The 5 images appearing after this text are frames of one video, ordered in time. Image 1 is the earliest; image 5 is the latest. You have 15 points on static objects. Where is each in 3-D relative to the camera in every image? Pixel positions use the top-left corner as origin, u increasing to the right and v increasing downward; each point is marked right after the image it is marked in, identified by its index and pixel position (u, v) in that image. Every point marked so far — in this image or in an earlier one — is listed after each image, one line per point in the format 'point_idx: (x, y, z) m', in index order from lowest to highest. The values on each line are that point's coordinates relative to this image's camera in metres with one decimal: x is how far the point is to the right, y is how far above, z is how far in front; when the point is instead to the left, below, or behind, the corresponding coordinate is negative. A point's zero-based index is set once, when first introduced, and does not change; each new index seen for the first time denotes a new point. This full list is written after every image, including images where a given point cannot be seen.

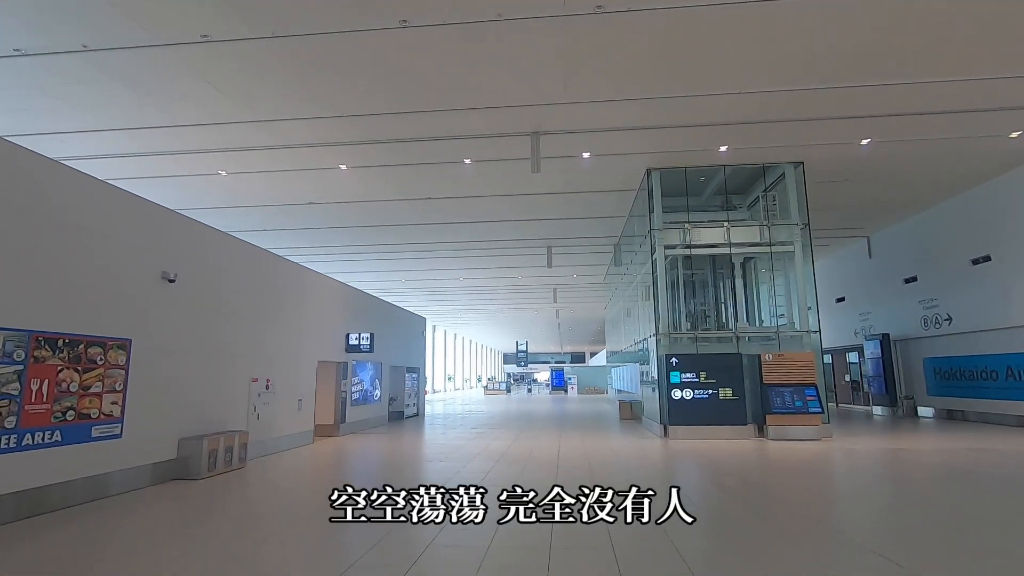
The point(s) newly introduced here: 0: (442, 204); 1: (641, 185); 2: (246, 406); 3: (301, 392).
0: (-1.8, +2.2, +13.9) m
1: (+2.9, +2.4, +12.3) m
2: (-4.5, -2.0, +9.0) m
3: (-4.2, -2.0, +10.7) m
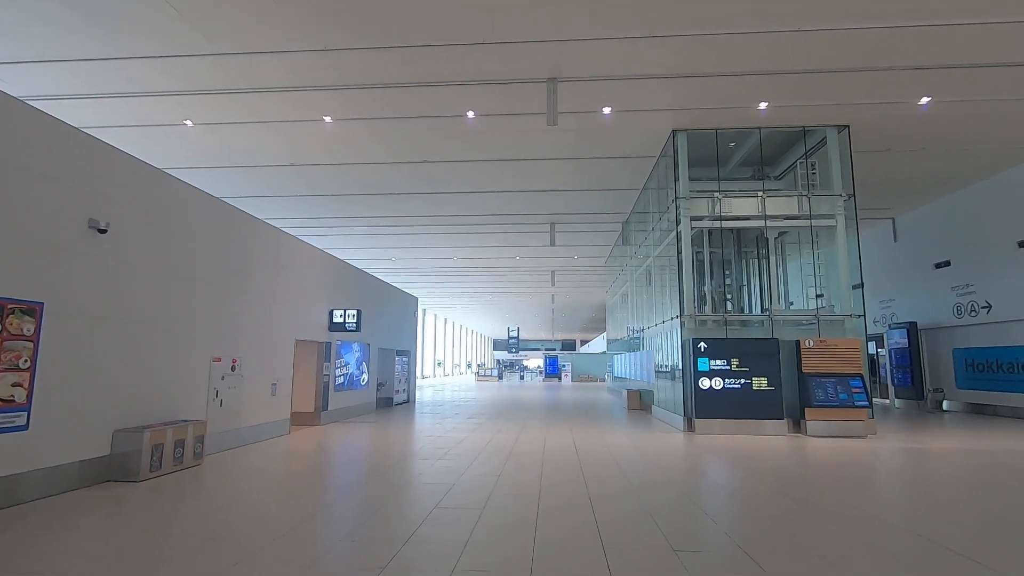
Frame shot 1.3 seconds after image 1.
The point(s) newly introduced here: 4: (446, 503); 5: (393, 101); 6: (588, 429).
0: (-1.7, +2.7, +12.5) m
1: (+3.1, +2.8, +11.0) m
2: (-4.3, -1.4, +7.7) m
3: (-4.1, -1.5, +9.4) m
4: (-0.7, -2.2, +5.7) m
5: (-2.1, +3.3, +9.4) m
6: (+1.7, -3.1, +11.9) m
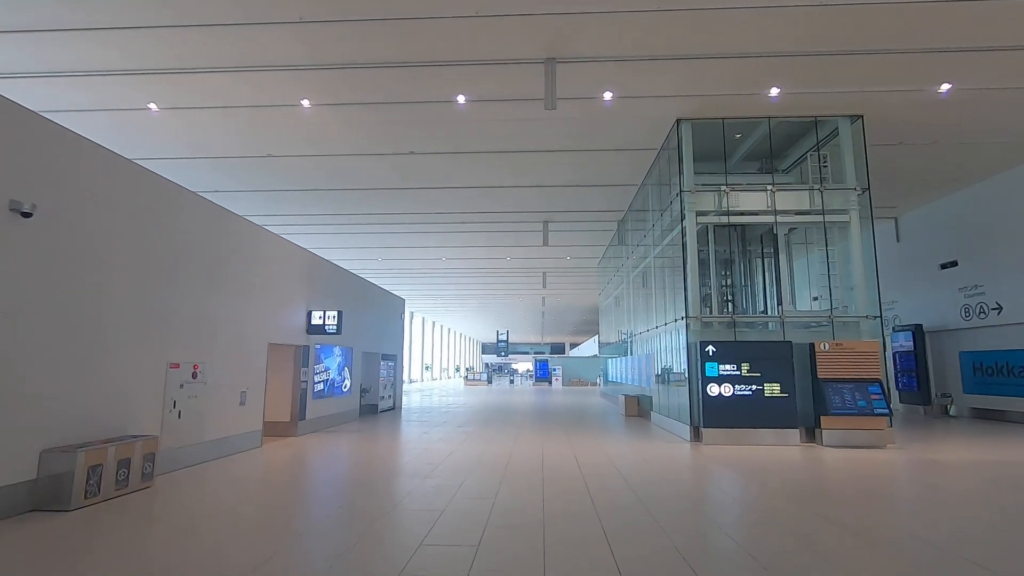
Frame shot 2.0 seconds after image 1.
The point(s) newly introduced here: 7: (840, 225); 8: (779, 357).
0: (-1.8, +2.7, +11.8) m
1: (+2.9, +2.8, +10.4) m
2: (-4.4, -1.4, +6.9) m
3: (-4.2, -1.5, +8.6) m
4: (-0.7, -2.2, +4.9) m
5: (-2.2, +3.3, +8.7) m
6: (+1.5, -3.1, +11.2) m
7: (+5.6, +1.1, +9.3) m
8: (+4.2, -1.1, +8.5) m
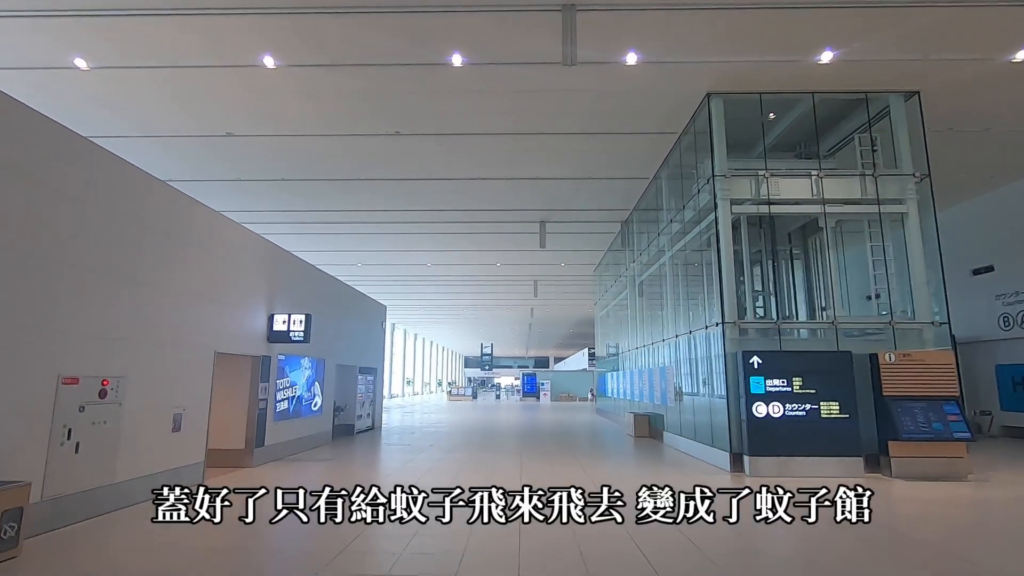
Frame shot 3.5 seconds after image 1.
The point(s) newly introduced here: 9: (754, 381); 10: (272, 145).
0: (-1.9, +2.7, +10.3) m
1: (+3.0, +2.8, +9.0) m
2: (-4.3, -1.3, +5.3) m
3: (-4.2, -1.4, +6.9) m
4: (-0.5, -2.1, +3.4) m
5: (-2.1, +3.3, +7.2) m
6: (+1.5, -3.2, +9.7) m
7: (+5.7, +1.1, +8.0) m
8: (+4.3, -1.1, +7.2) m
9: (+3.2, -1.2, +7.2) m
10: (-4.6, +2.7, +10.4) m
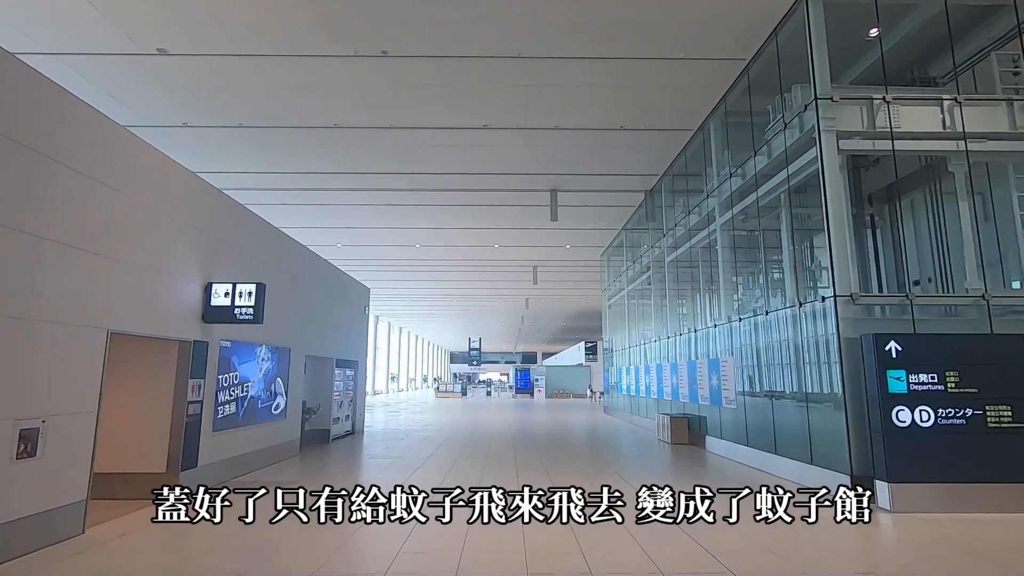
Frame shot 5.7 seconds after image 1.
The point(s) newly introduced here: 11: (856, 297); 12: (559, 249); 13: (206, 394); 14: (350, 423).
0: (-1.6, +3.1, +8.1) m
1: (+3.3, +3.2, +7.0) m
2: (-3.9, -0.9, +3.0) m
3: (-3.8, -1.0, +4.7) m
4: (0.0, -1.7, +1.2) m
5: (-1.7, +3.7, +5.0) m
6: (+1.7, -2.7, +7.6) m
7: (+6.0, +1.4, +6.1) m
8: (+4.6, -0.7, +5.2) m
9: (+3.5, -0.8, +5.1) m
10: (-4.3, +3.2, +8.1) m
11: (+3.6, -0.1, +5.6) m
12: (+1.6, +1.3, +17.9) m
13: (-3.6, -1.3, +6.6) m
14: (-3.6, -3.0, +12.1) m
